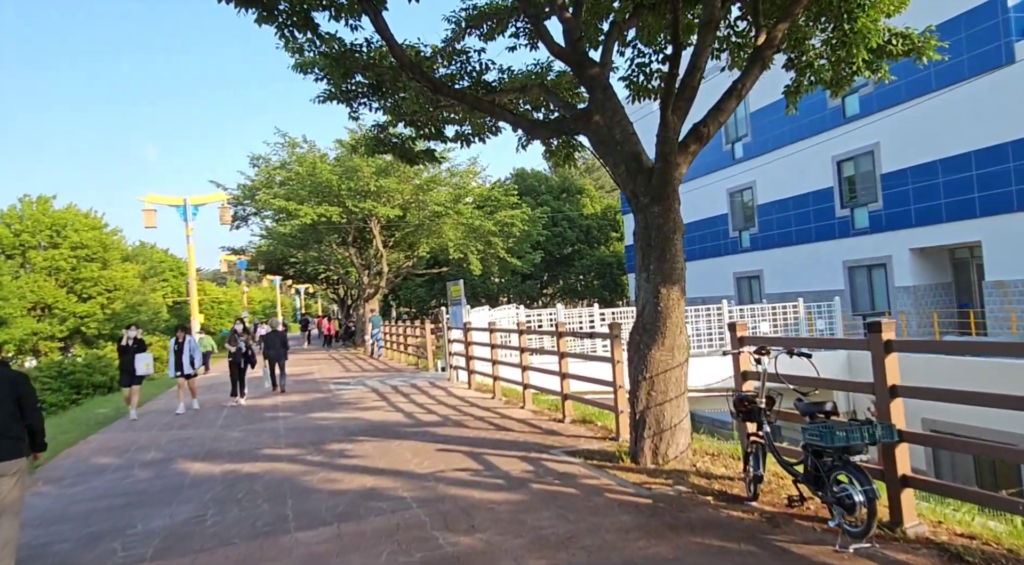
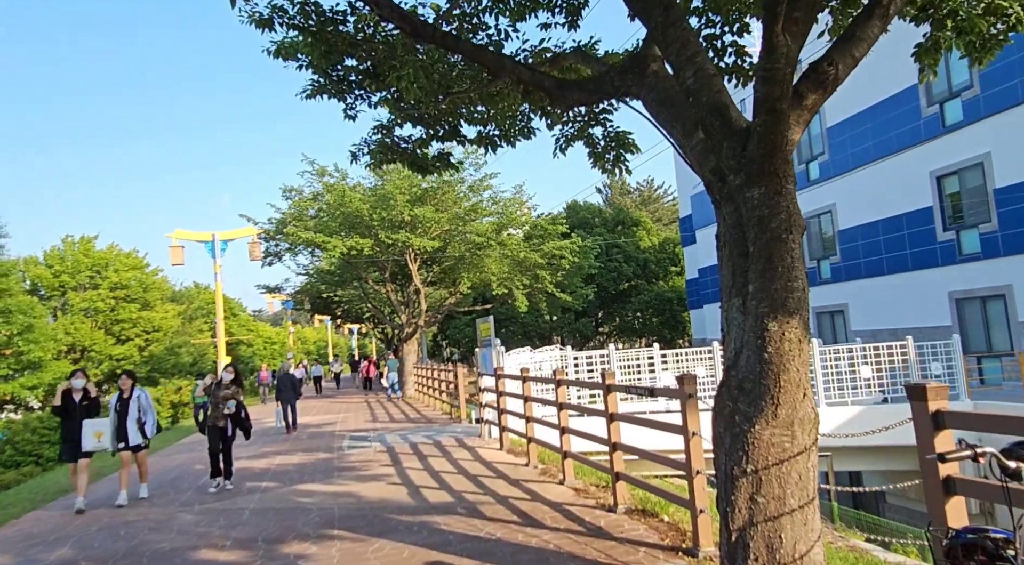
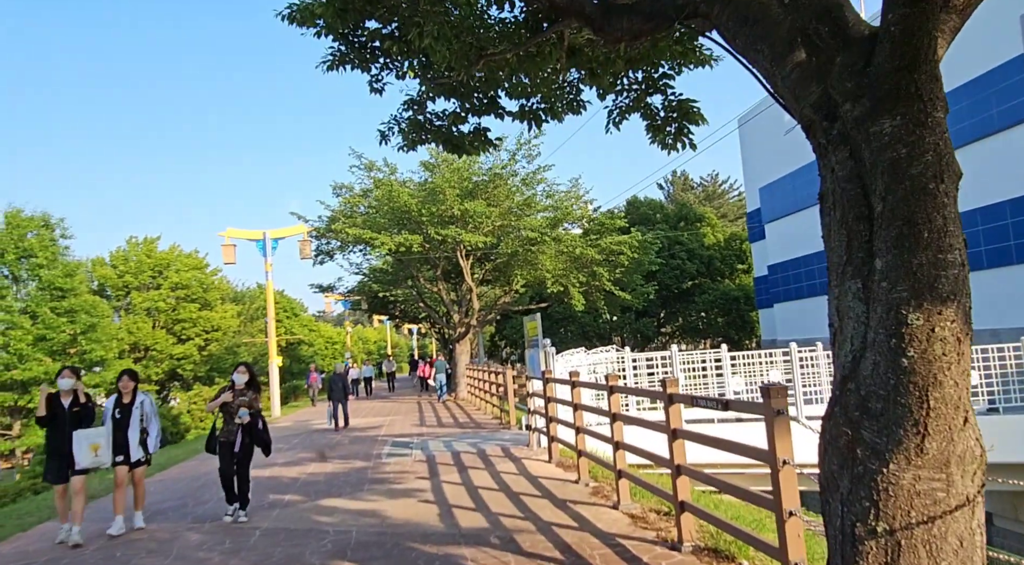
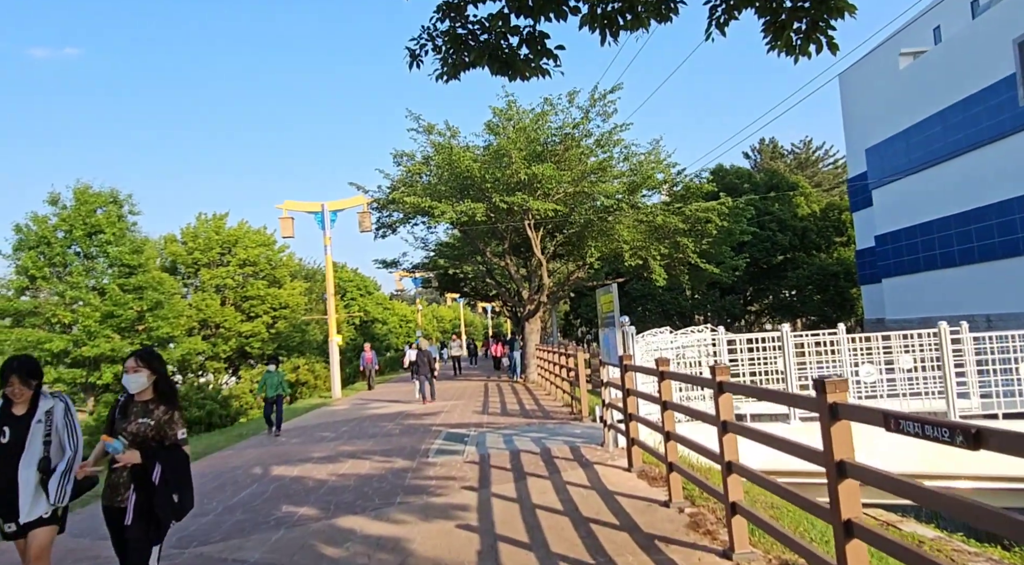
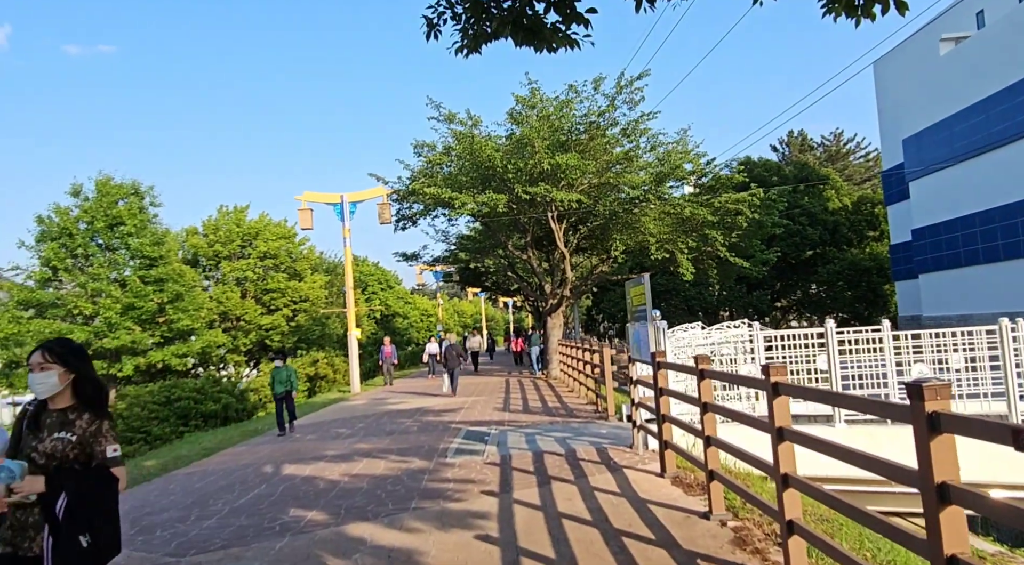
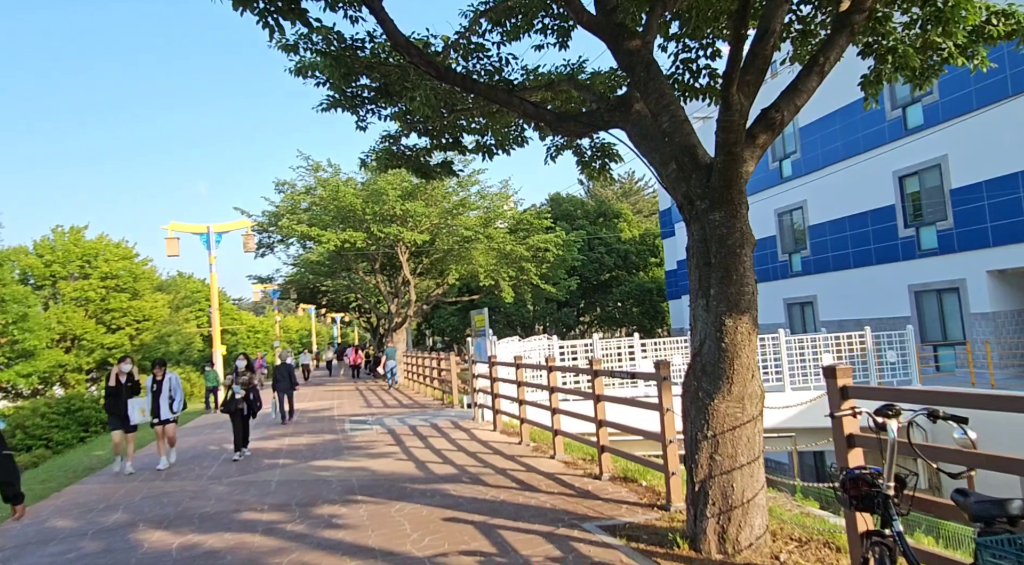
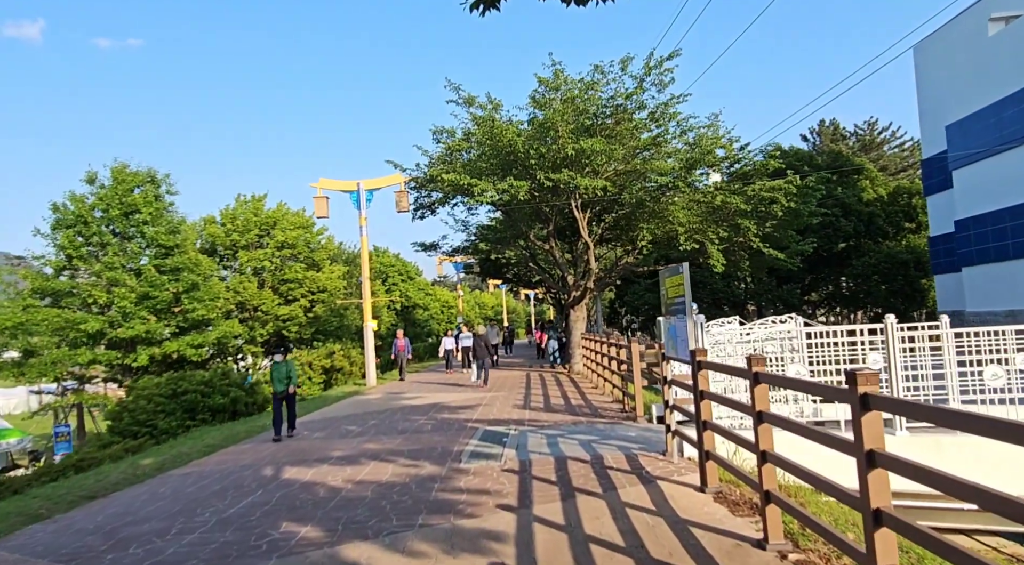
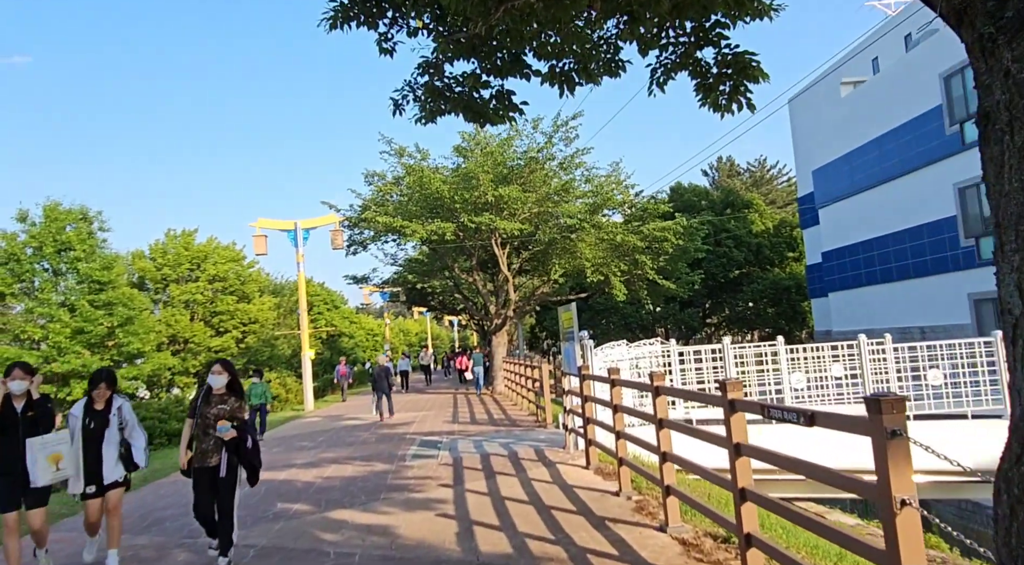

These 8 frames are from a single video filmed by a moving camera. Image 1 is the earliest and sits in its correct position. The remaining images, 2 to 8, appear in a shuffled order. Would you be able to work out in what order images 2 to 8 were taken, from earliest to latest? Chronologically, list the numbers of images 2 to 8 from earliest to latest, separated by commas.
6, 2, 3, 8, 4, 5, 7
